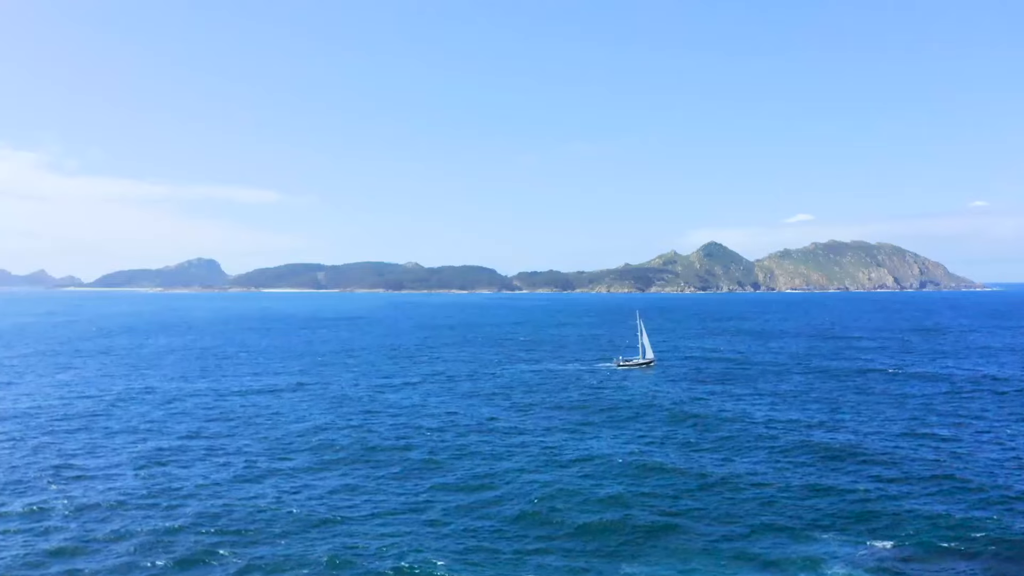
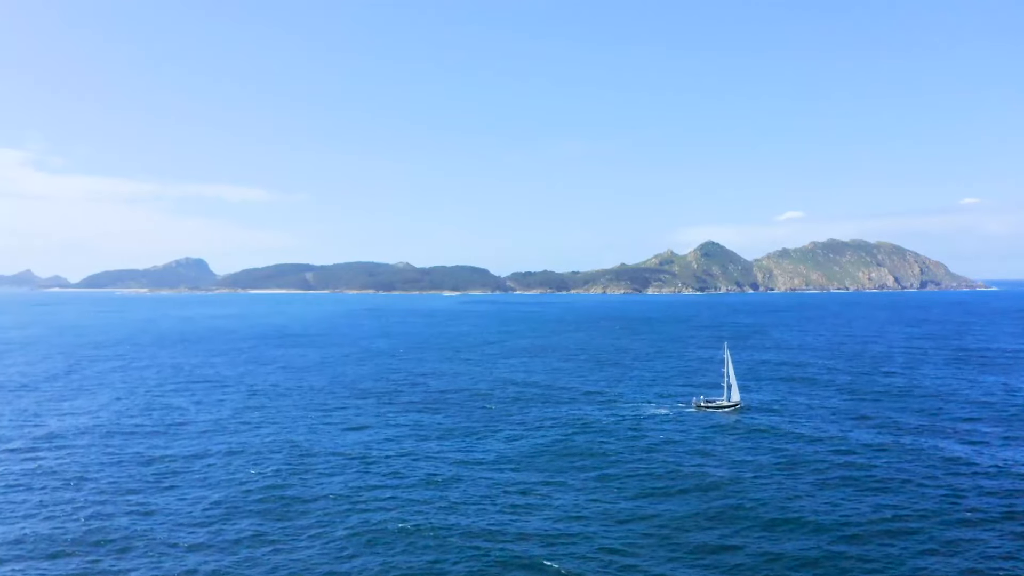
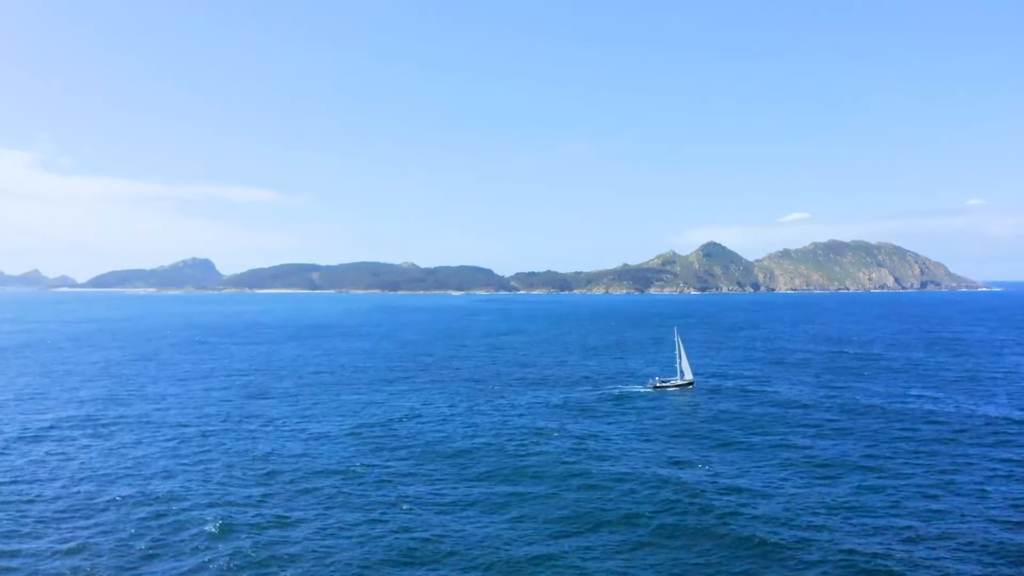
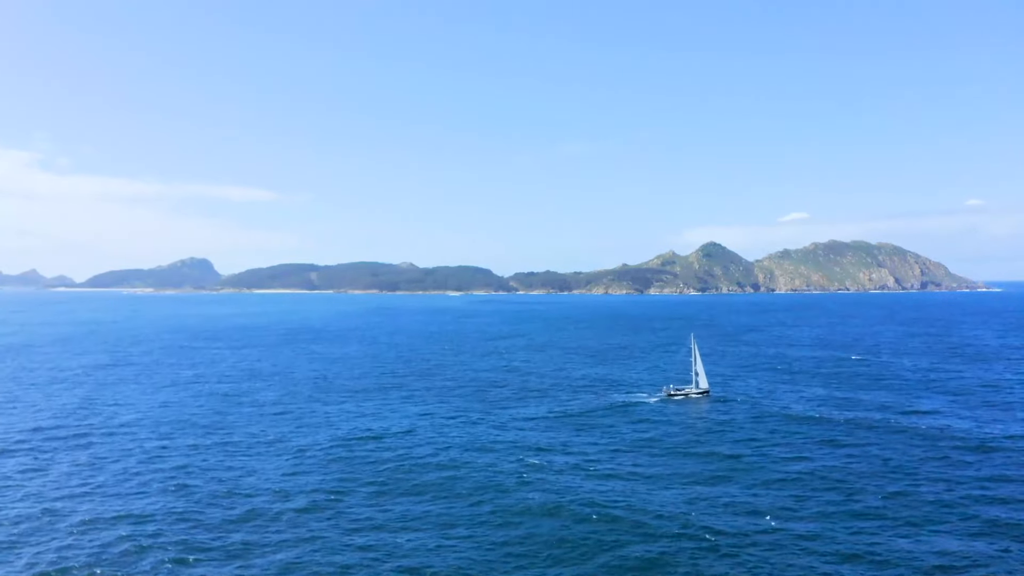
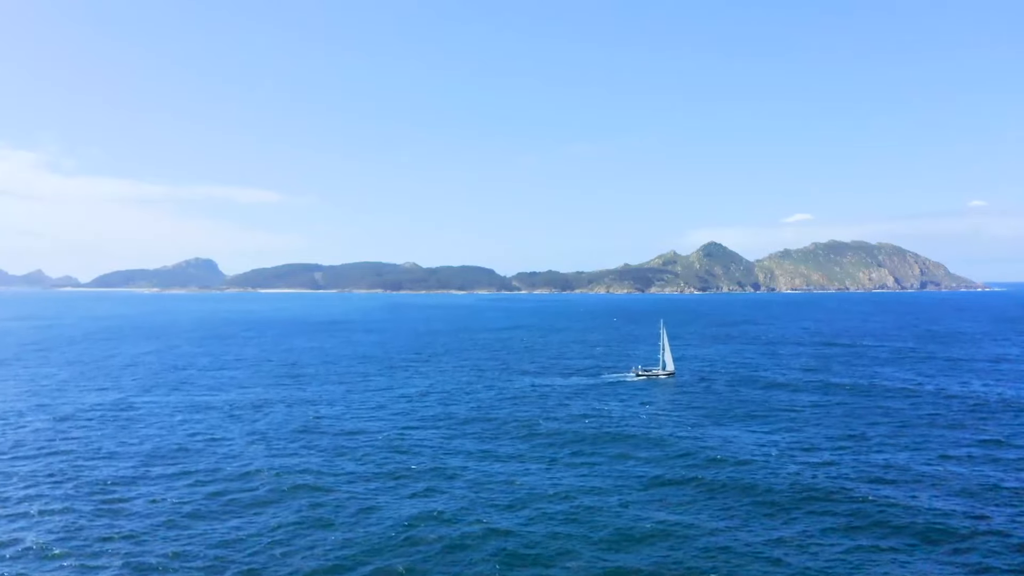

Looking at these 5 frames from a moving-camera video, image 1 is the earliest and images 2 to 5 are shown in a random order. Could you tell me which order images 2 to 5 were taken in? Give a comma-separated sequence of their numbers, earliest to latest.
5, 3, 4, 2
